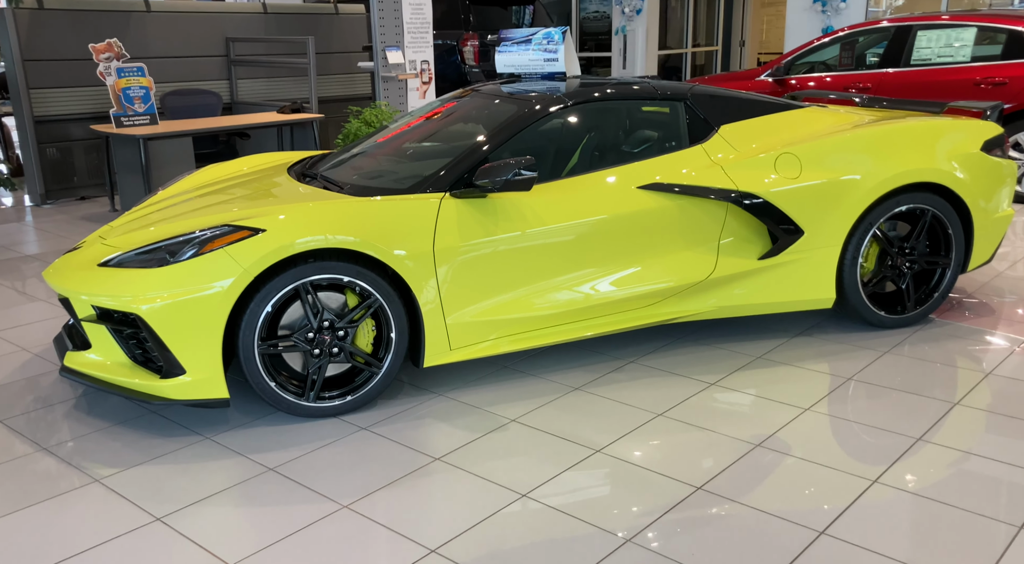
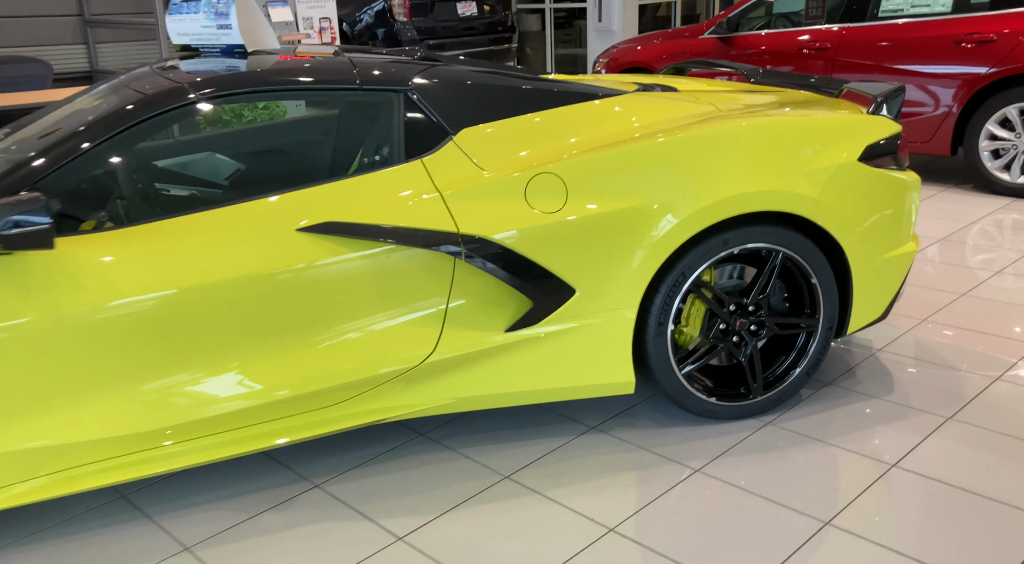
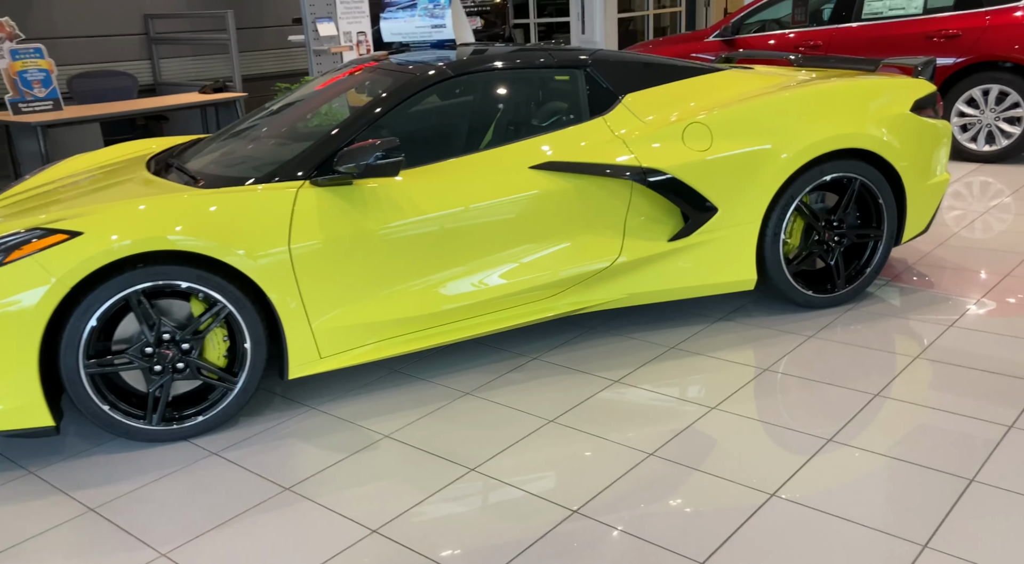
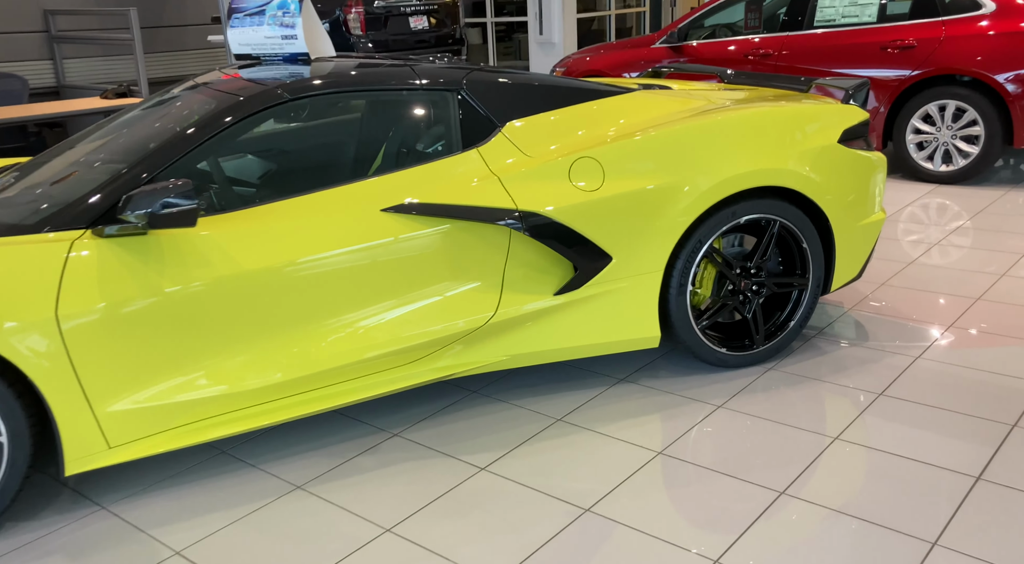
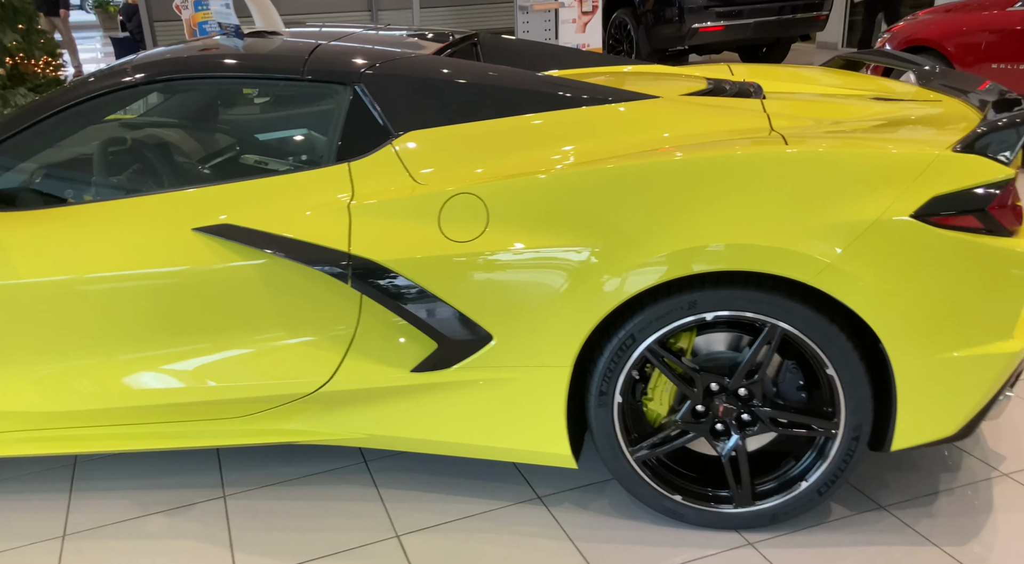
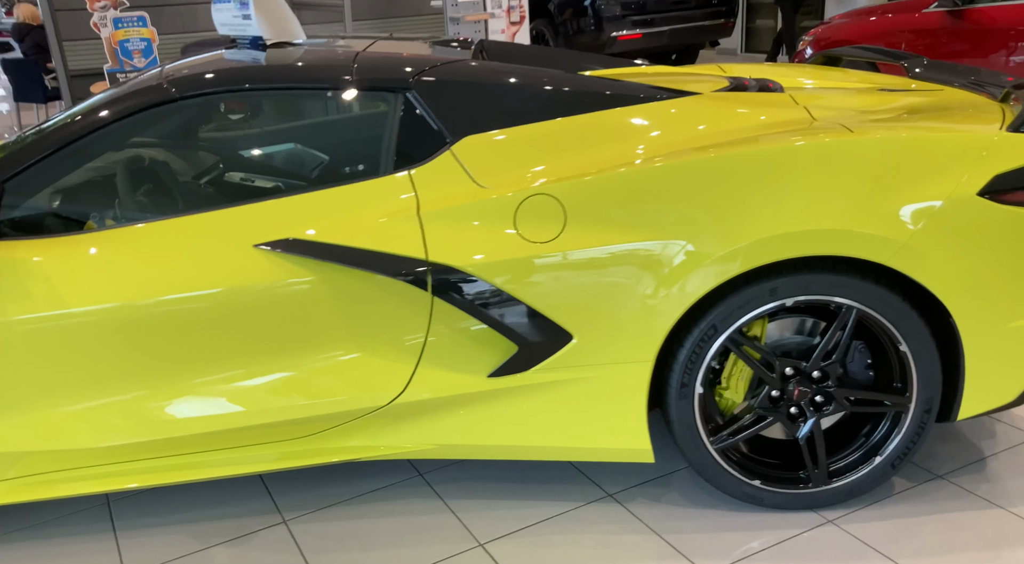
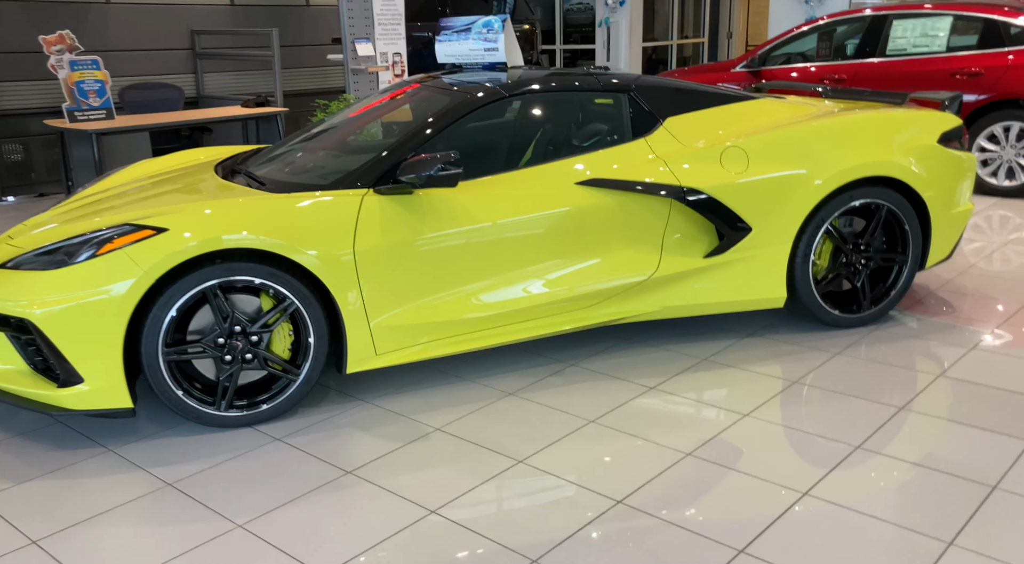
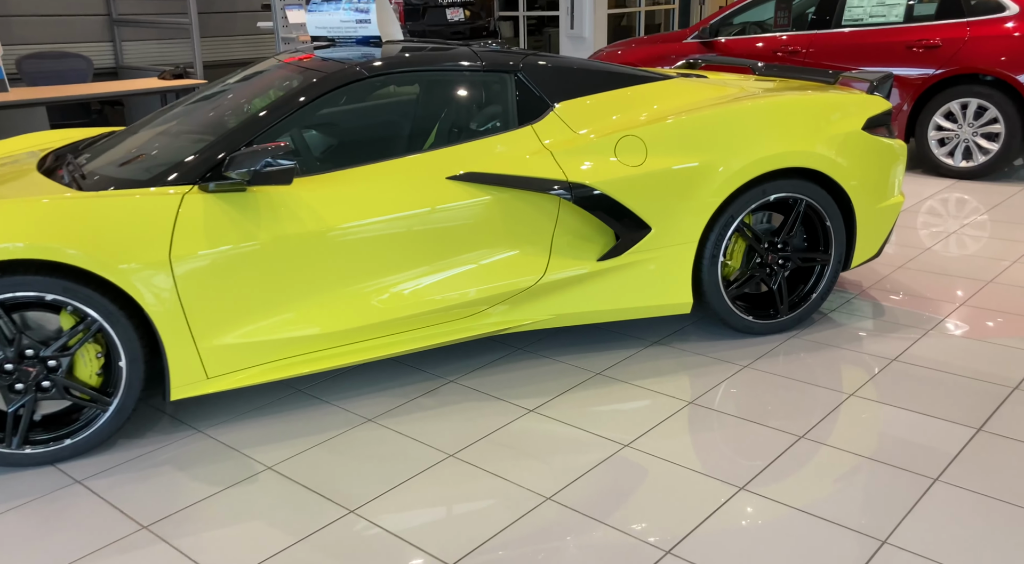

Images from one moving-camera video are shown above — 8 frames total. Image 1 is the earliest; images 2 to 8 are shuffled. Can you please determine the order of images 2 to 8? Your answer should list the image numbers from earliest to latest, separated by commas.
7, 3, 8, 4, 2, 6, 5
